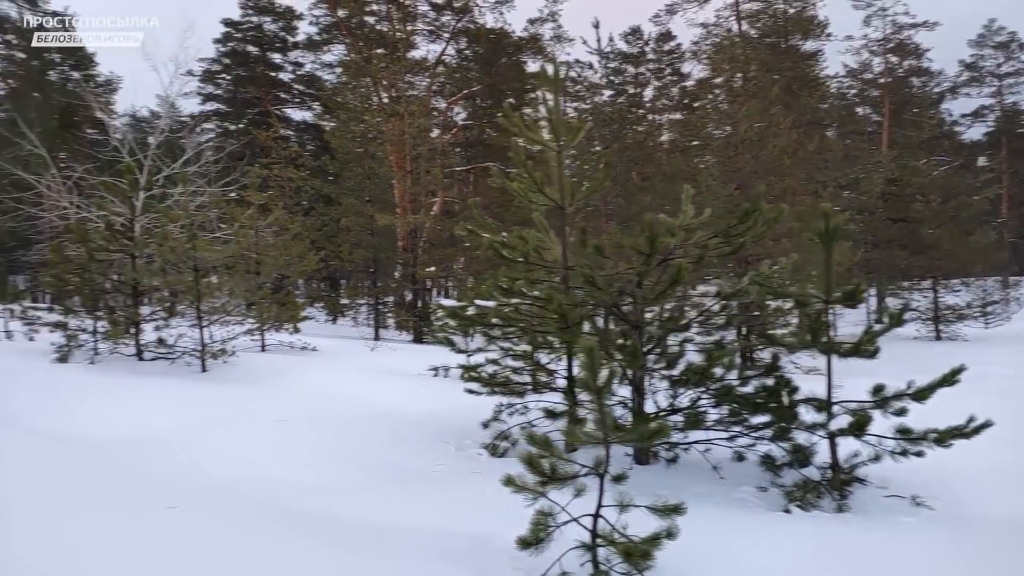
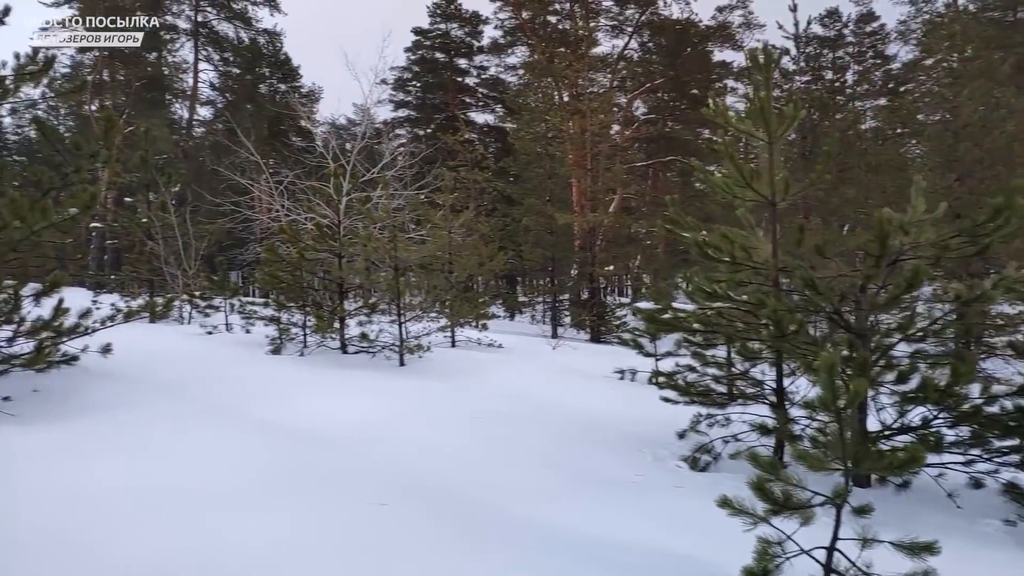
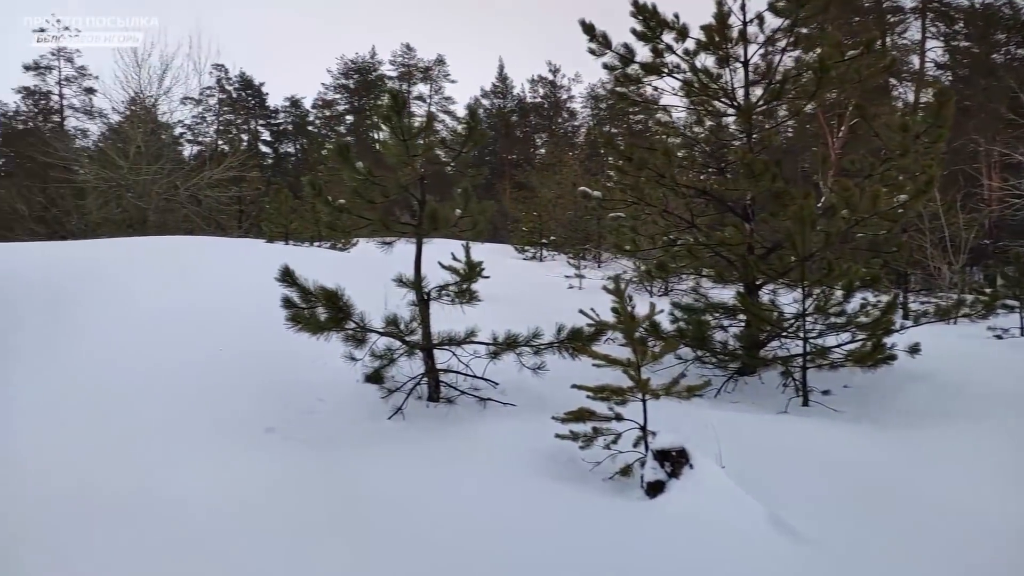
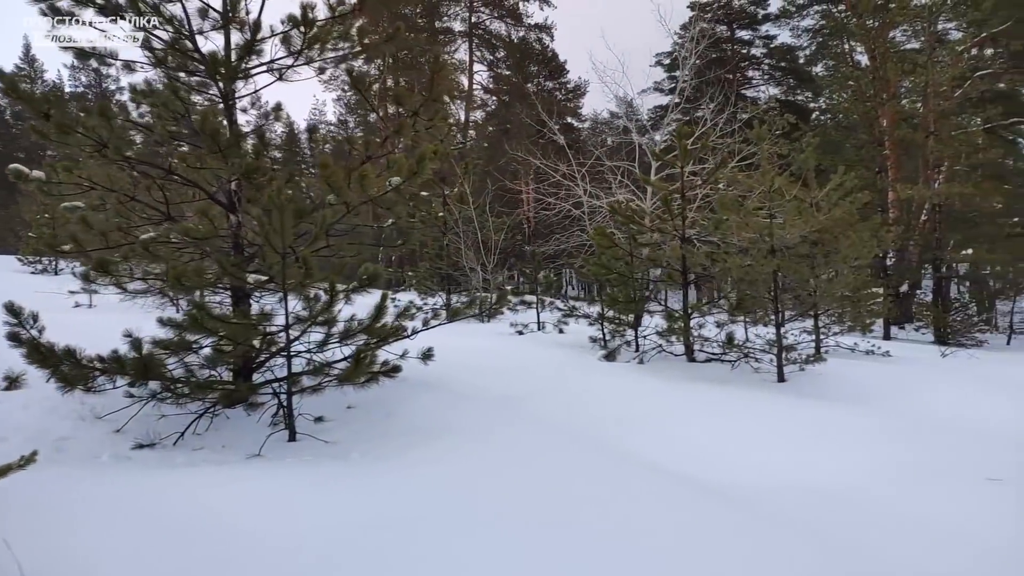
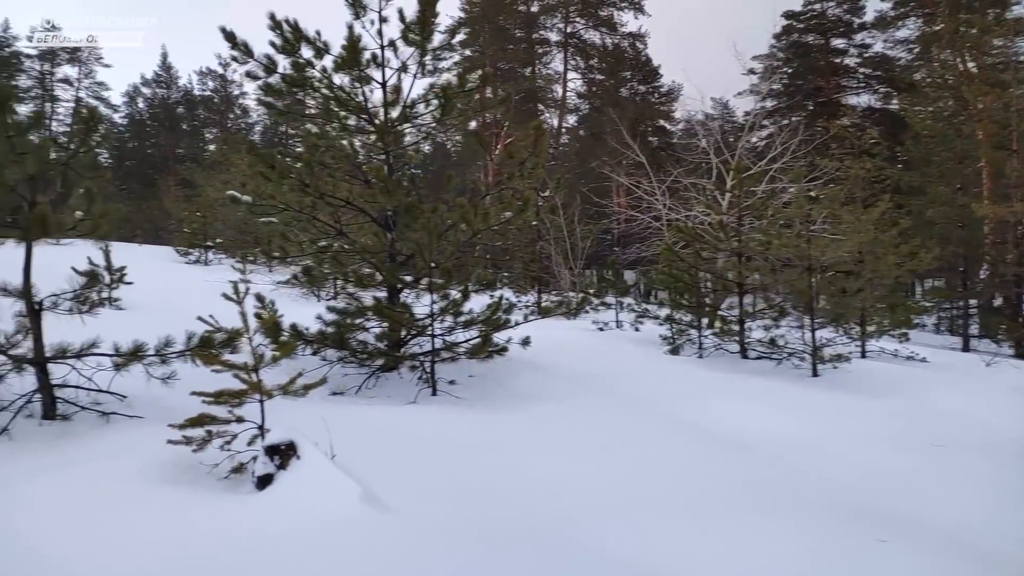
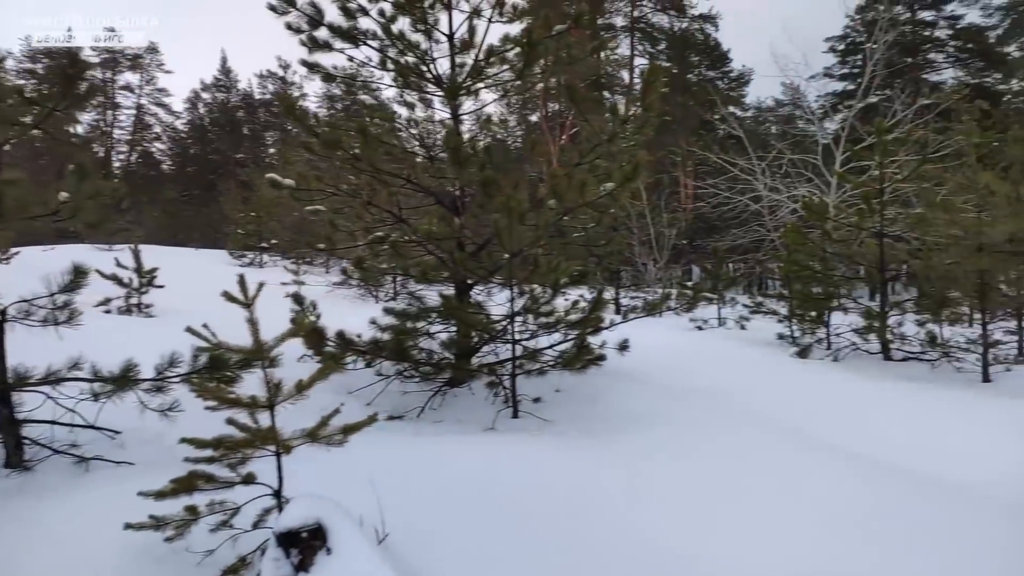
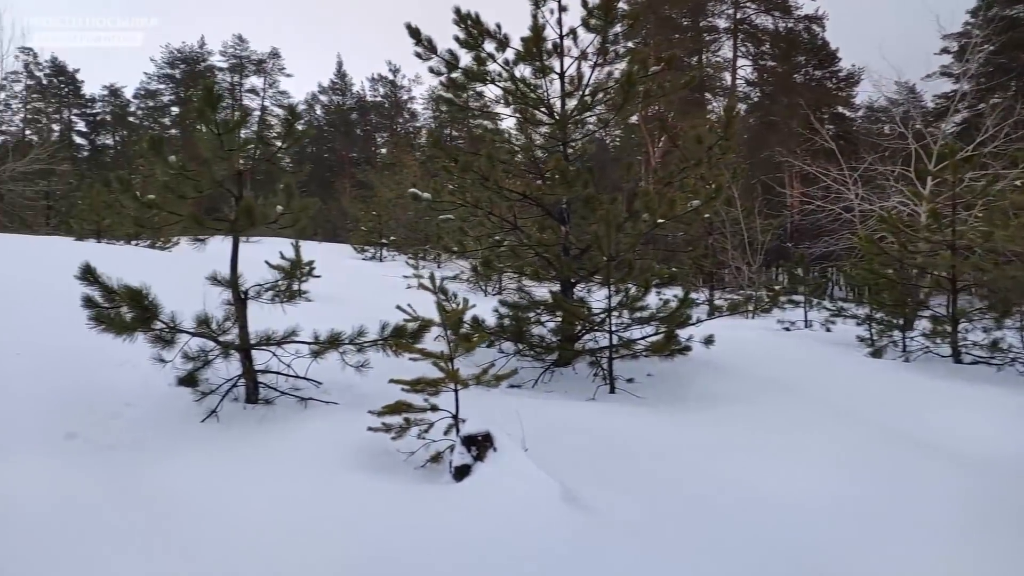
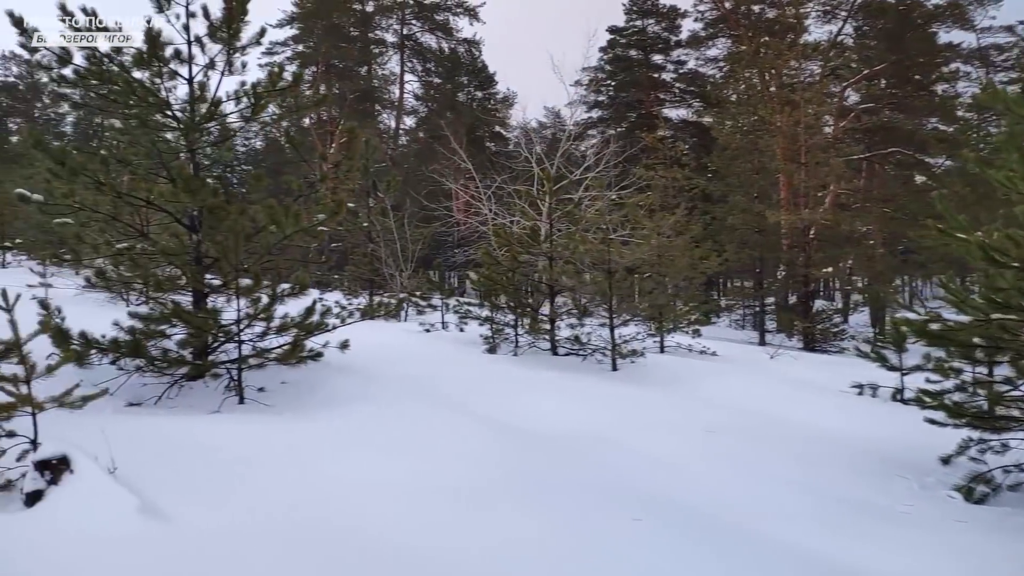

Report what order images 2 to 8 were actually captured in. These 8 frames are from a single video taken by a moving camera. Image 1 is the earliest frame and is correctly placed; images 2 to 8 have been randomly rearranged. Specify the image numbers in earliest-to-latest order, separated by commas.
2, 8, 5, 7, 3, 6, 4
